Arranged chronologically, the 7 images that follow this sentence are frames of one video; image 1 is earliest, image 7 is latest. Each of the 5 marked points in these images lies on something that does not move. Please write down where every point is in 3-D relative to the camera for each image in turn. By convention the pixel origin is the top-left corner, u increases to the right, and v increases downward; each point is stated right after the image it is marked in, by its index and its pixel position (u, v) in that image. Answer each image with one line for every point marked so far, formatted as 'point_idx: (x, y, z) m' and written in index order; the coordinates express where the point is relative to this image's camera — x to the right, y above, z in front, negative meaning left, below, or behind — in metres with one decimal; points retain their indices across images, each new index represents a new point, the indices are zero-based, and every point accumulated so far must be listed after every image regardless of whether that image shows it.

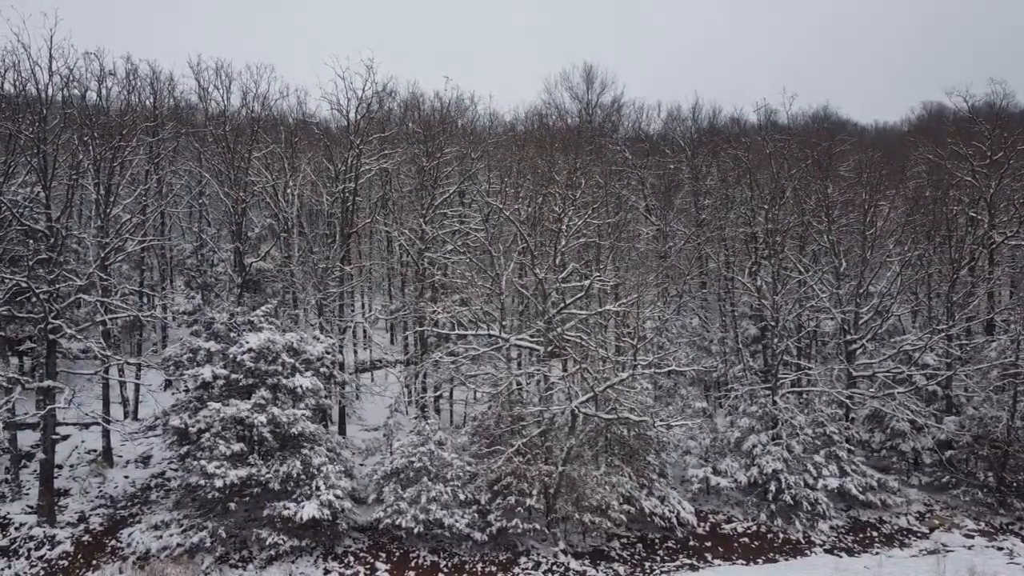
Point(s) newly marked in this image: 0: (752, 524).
0: (+4.7, -4.7, +16.1) m
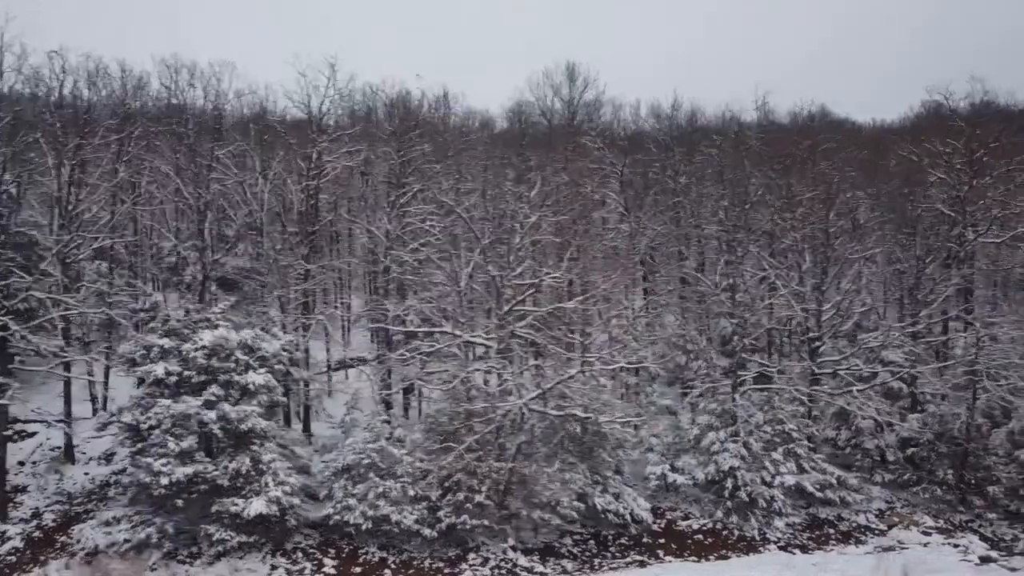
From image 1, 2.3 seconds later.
0: (+3.9, -4.6, +16.1) m
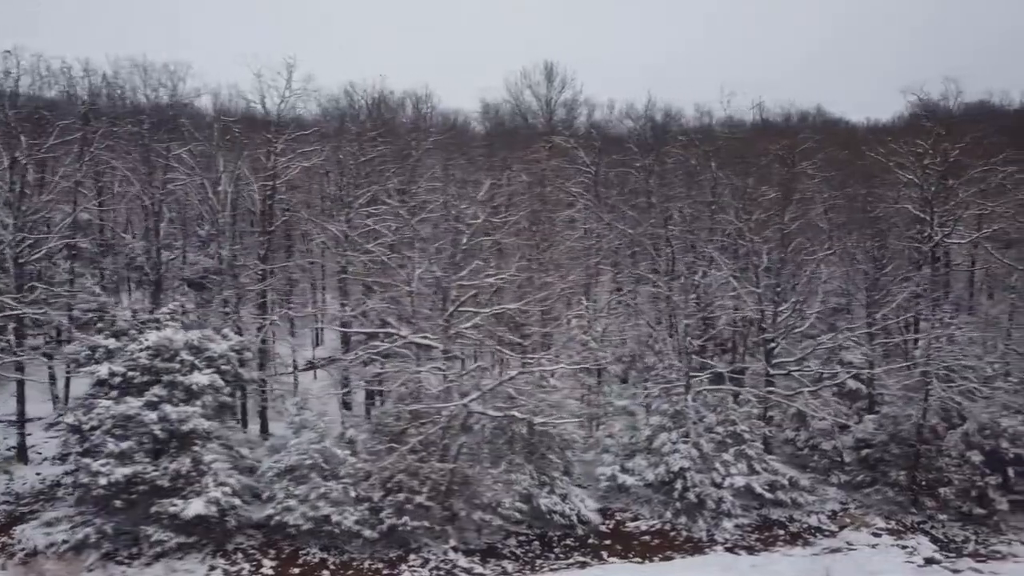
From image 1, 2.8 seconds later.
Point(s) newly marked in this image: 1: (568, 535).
0: (+2.9, -4.6, +16.1) m
1: (+1.0, -4.6, +15.2) m
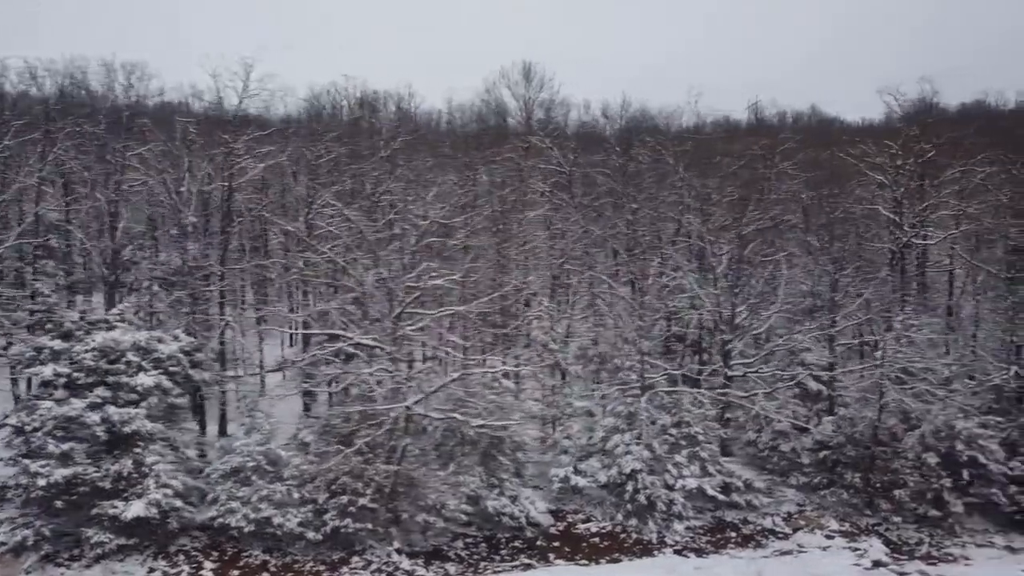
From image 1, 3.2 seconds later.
0: (+1.9, -4.7, +16.0) m
1: (+0.1, -4.6, +15.2) m
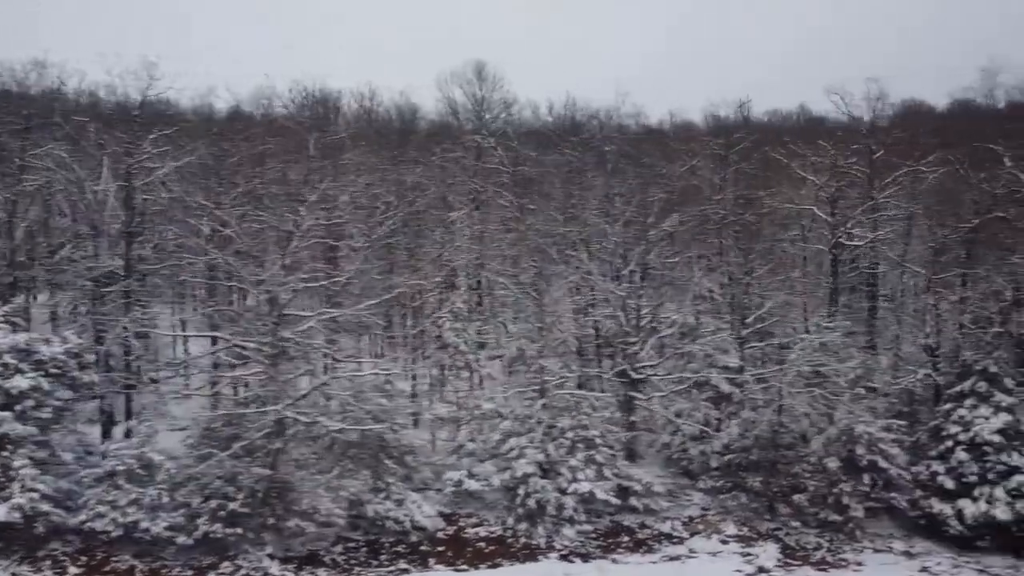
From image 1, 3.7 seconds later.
0: (-0.2, -4.7, +15.9) m
1: (-2.1, -4.7, +15.0) m
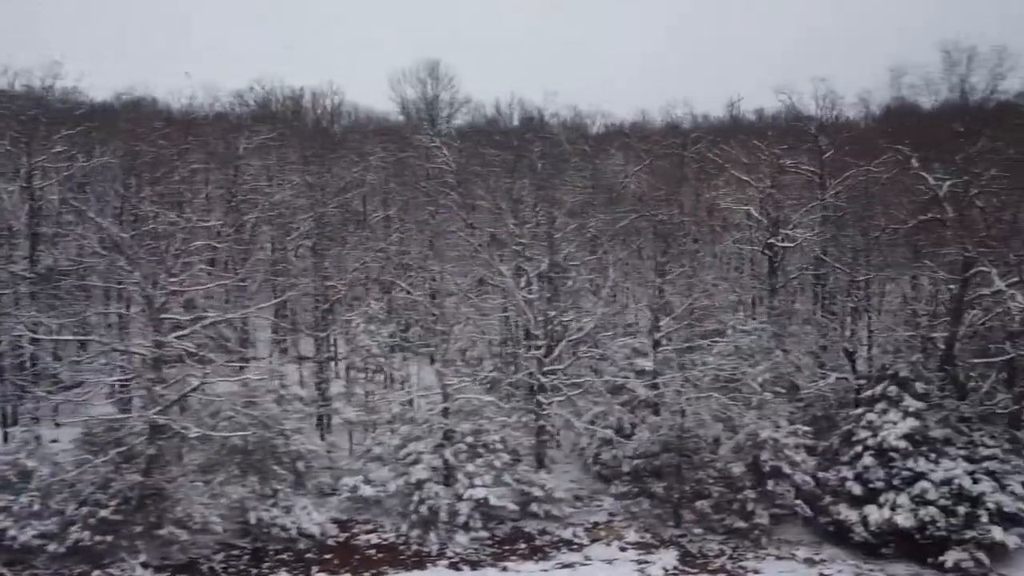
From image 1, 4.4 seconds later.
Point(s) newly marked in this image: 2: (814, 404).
0: (-2.3, -4.8, +15.6) m
1: (-4.1, -4.7, +14.8) m
2: (+6.9, -2.6, +18.4) m
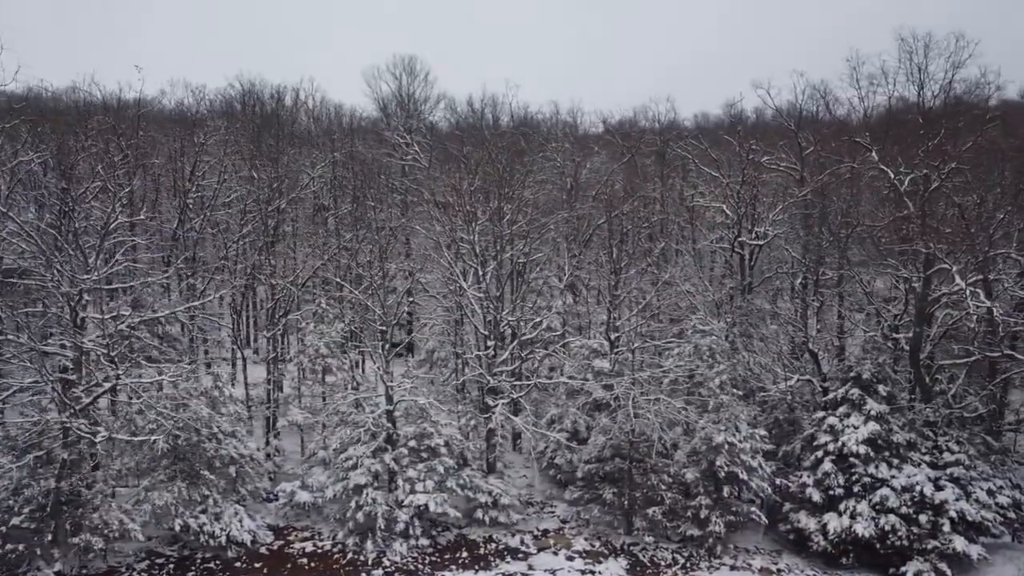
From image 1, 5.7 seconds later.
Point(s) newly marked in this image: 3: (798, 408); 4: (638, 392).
0: (-3.3, -4.7, +15.0) m
1: (-5.2, -4.7, +14.2) m
2: (+5.8, -2.6, +17.7) m
3: (+6.2, -2.6, +17.6) m
4: (+2.7, -2.2, +17.1) m
